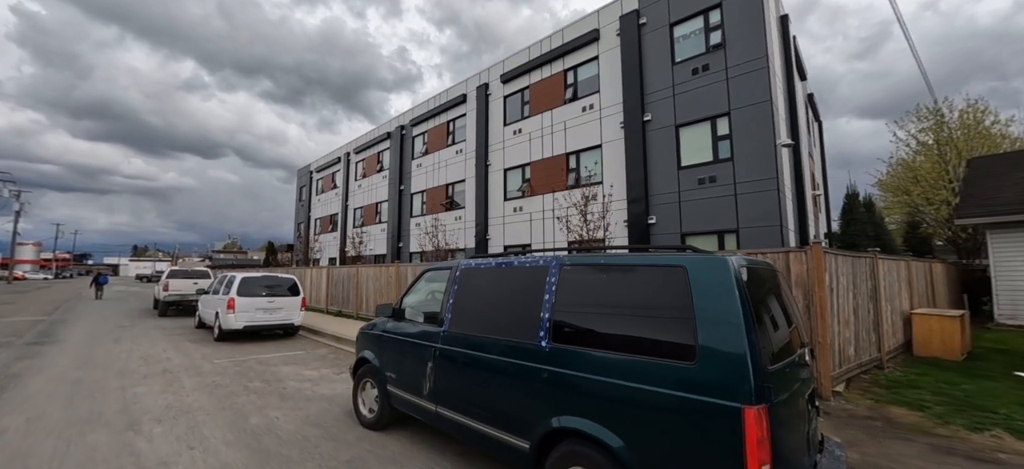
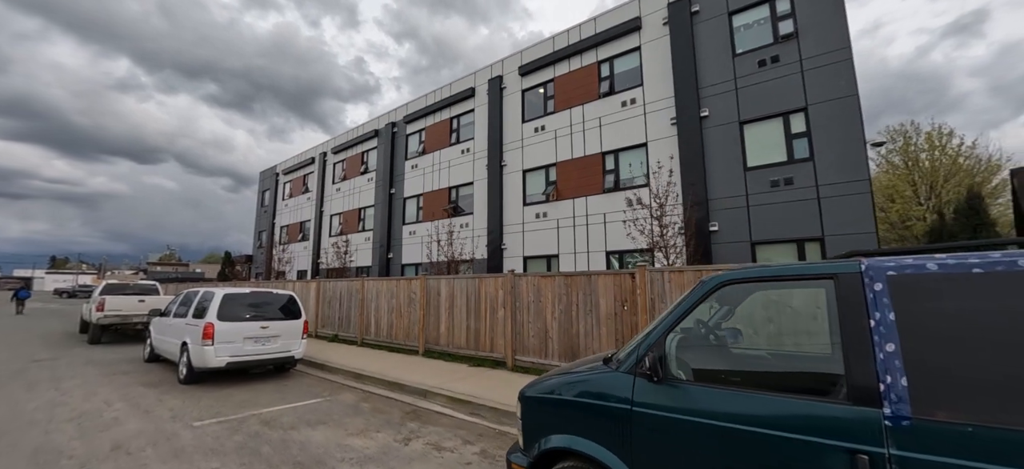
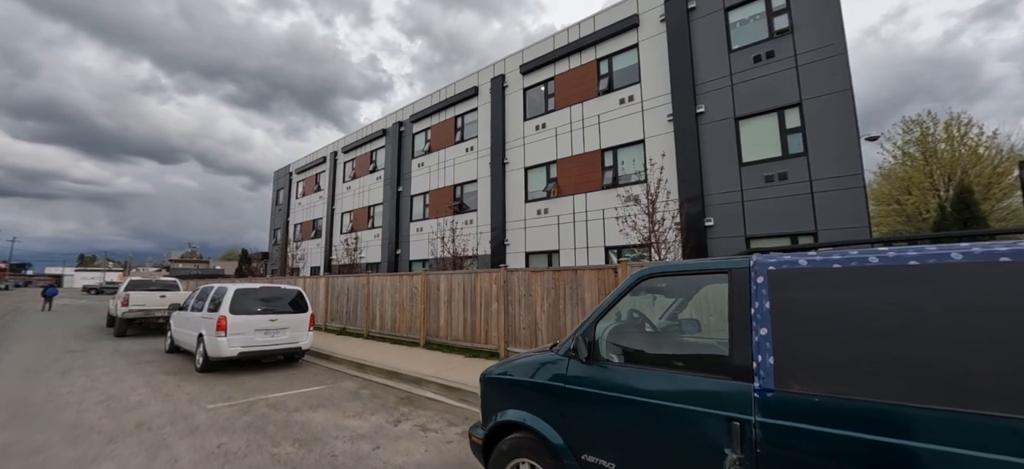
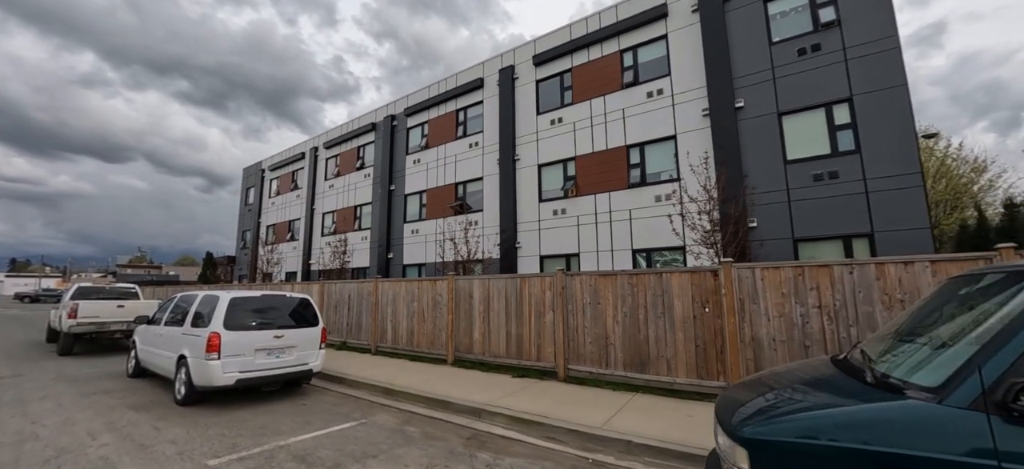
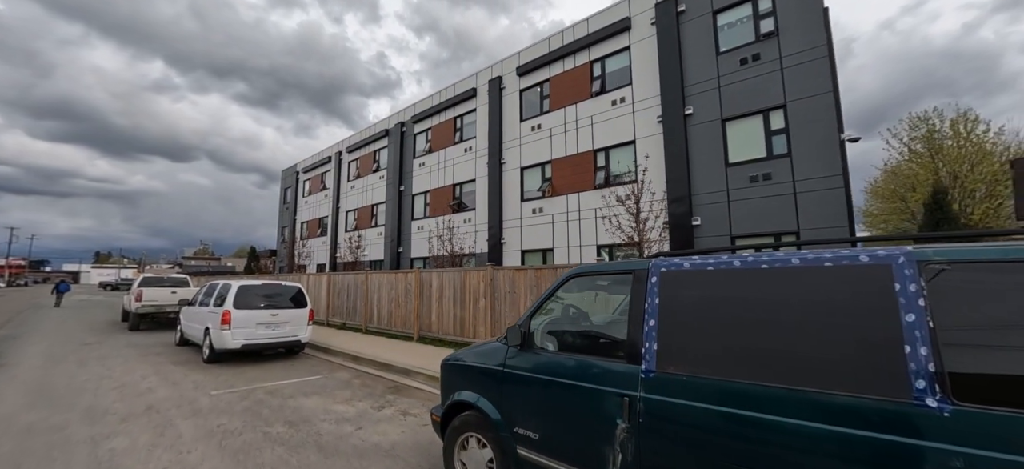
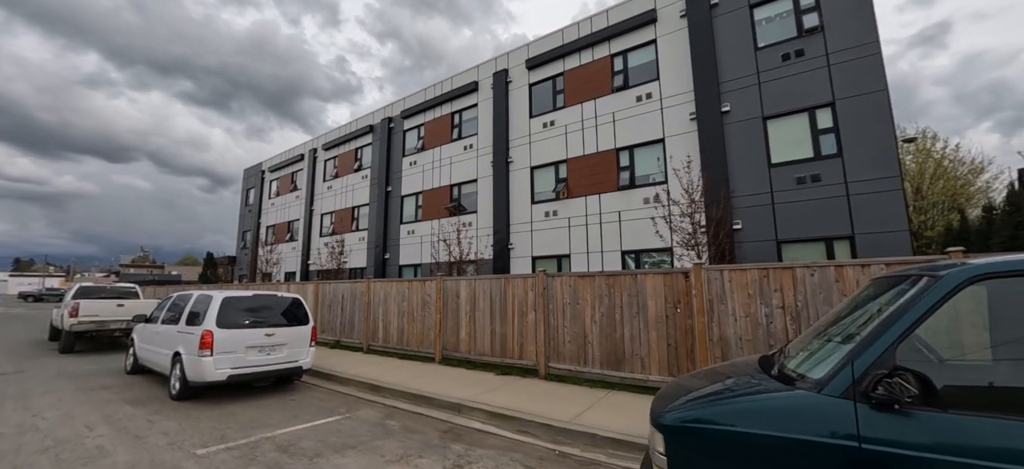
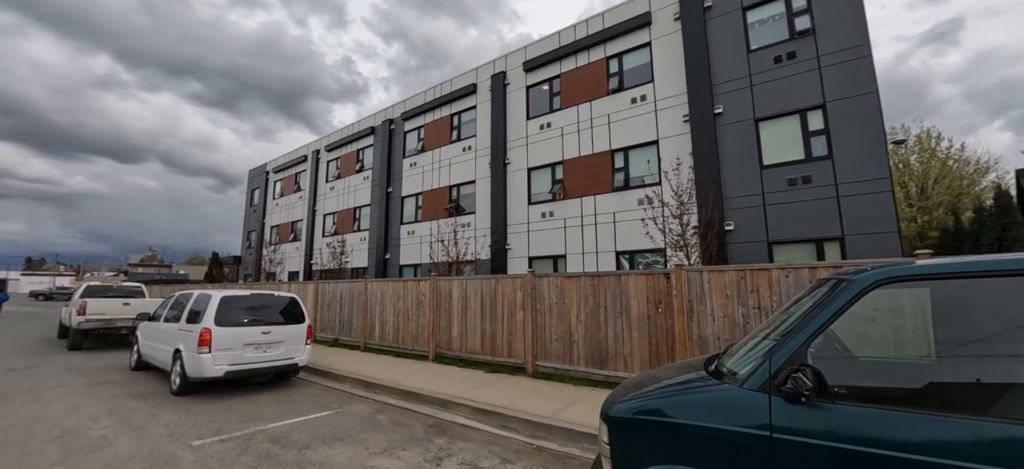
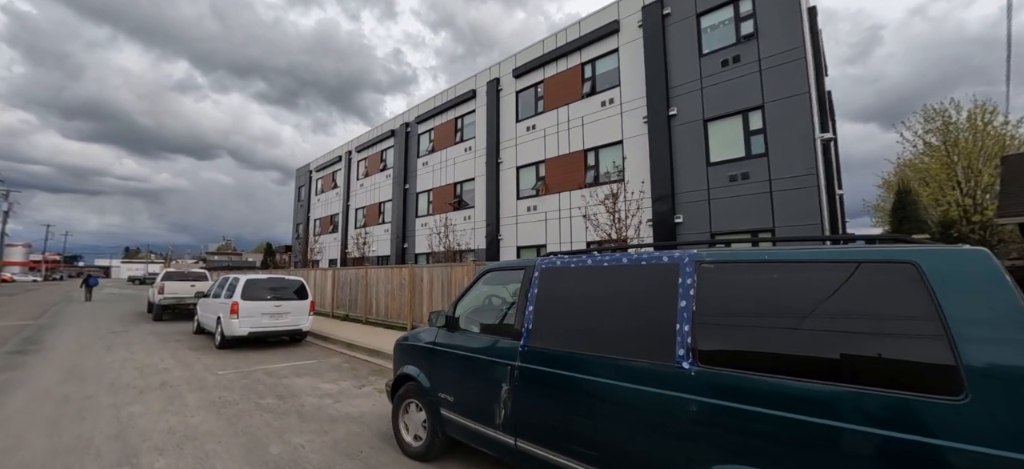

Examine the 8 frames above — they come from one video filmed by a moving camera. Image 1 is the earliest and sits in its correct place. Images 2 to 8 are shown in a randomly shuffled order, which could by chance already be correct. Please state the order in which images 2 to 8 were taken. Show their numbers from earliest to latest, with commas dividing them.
8, 5, 3, 2, 7, 6, 4
